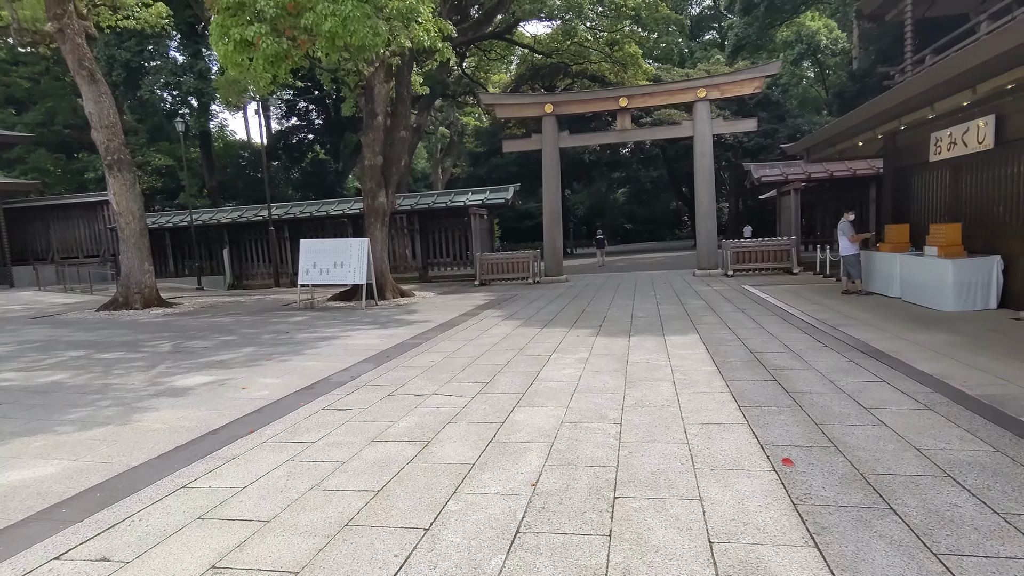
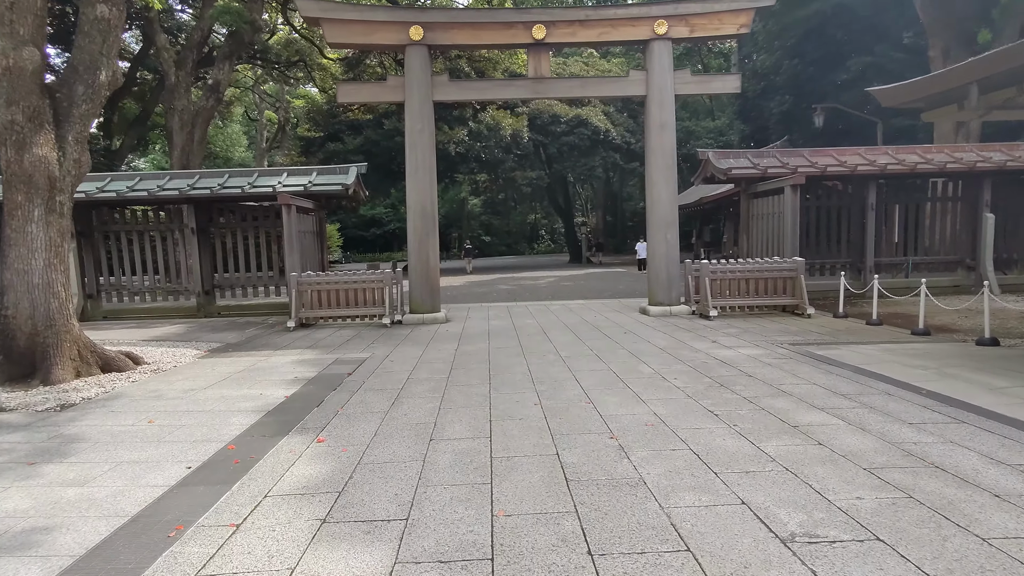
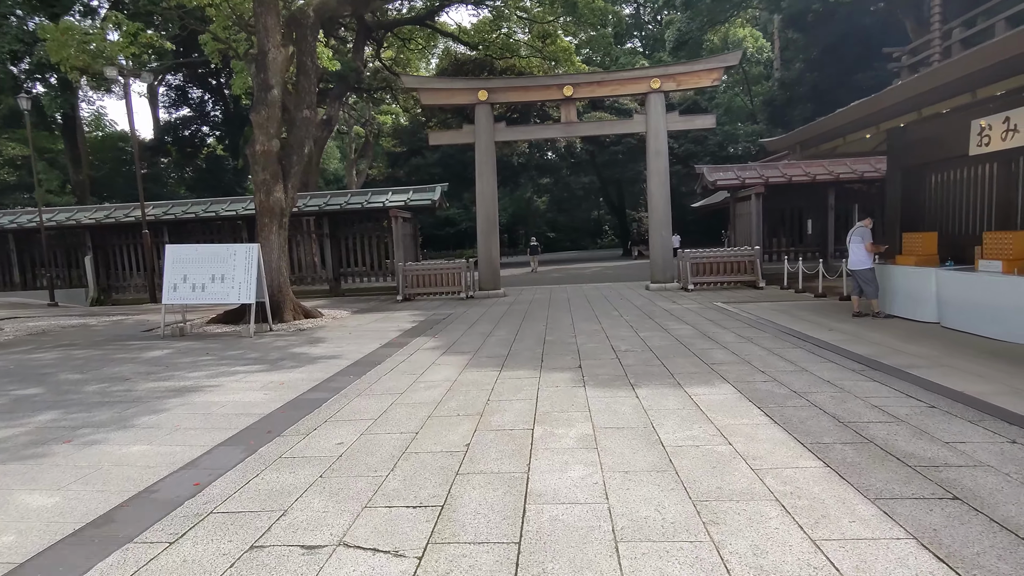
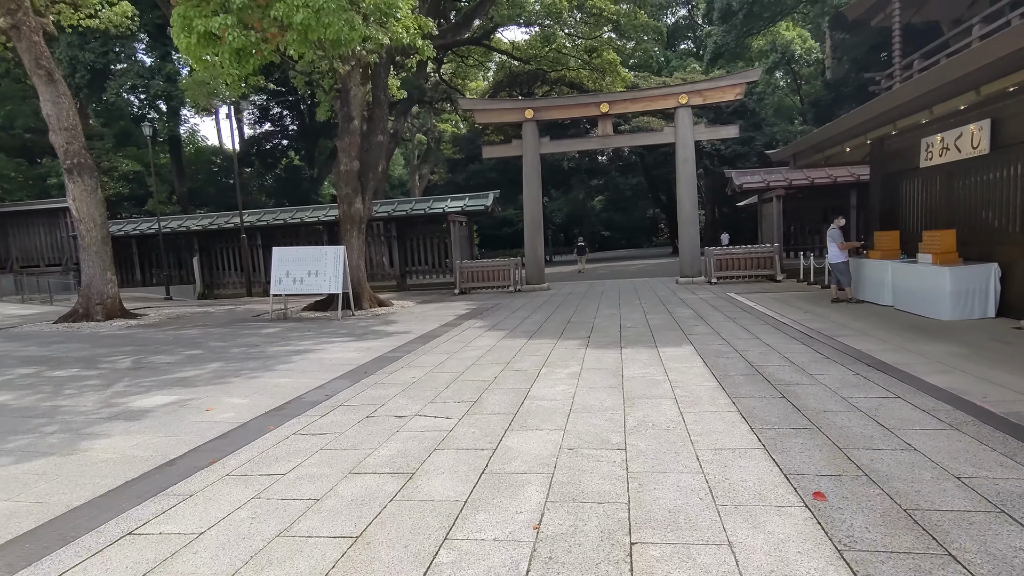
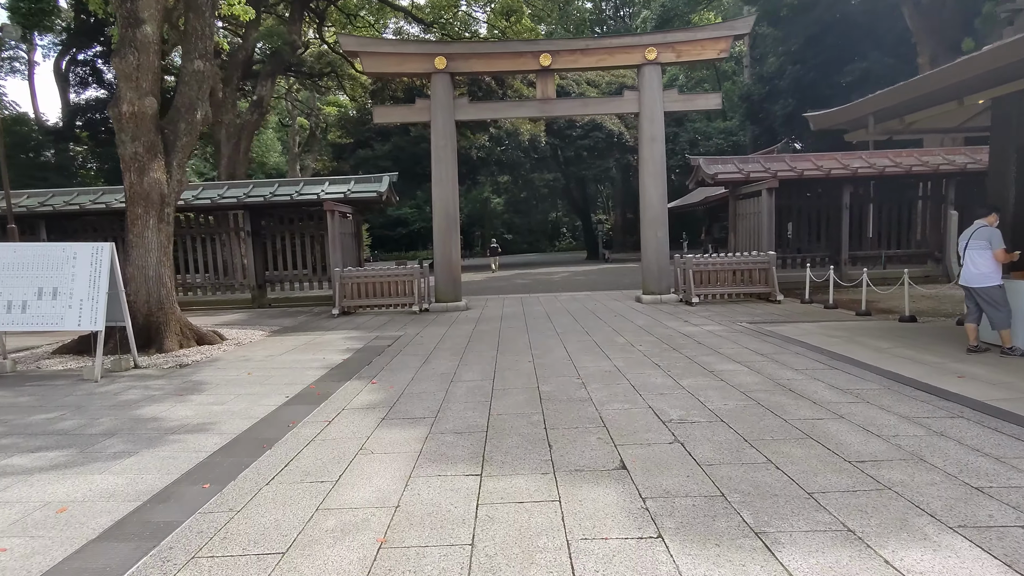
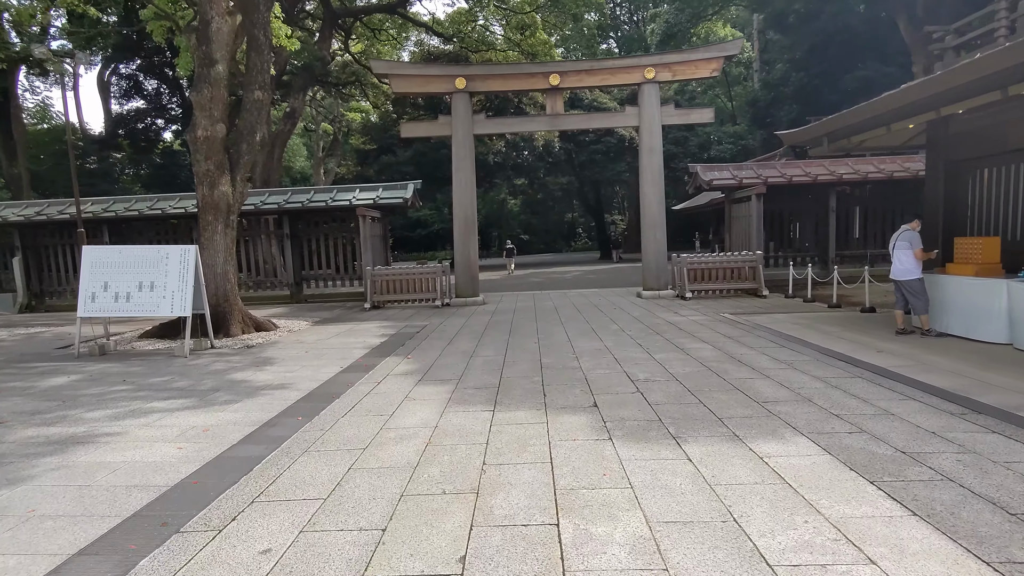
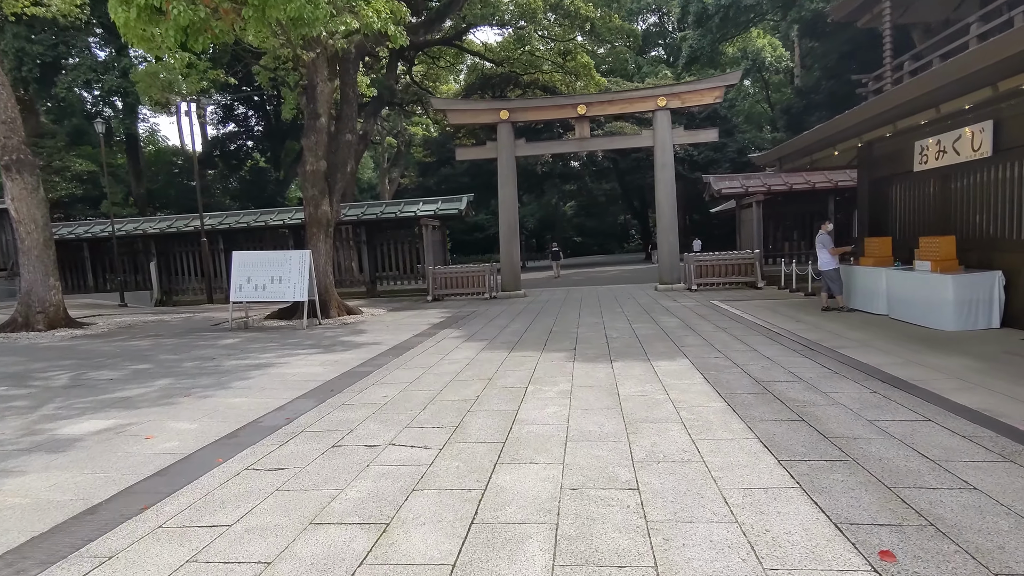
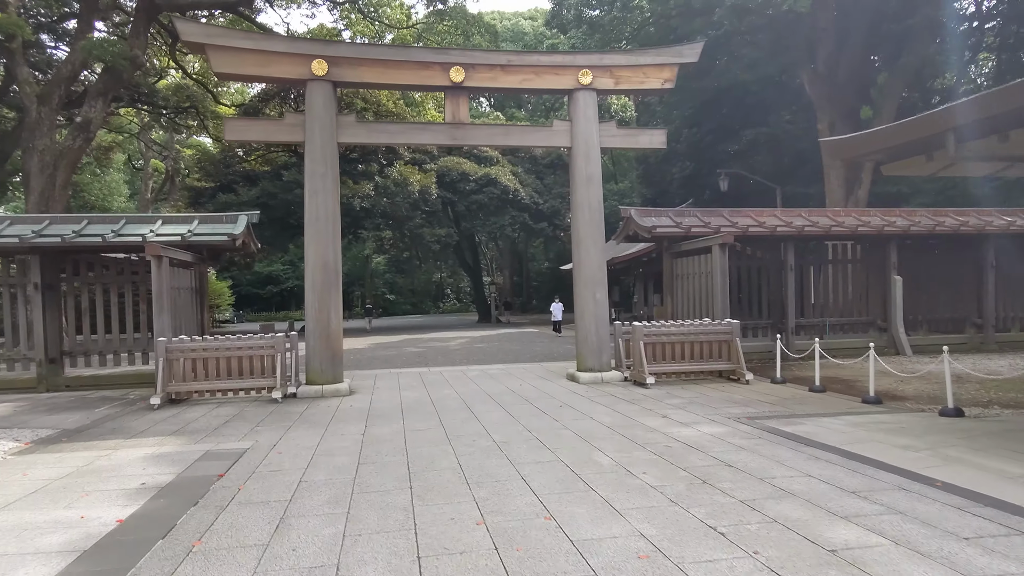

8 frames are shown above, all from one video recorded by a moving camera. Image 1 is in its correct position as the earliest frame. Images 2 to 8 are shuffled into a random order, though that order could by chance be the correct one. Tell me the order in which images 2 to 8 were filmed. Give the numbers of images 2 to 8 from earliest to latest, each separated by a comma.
4, 7, 3, 6, 5, 2, 8
